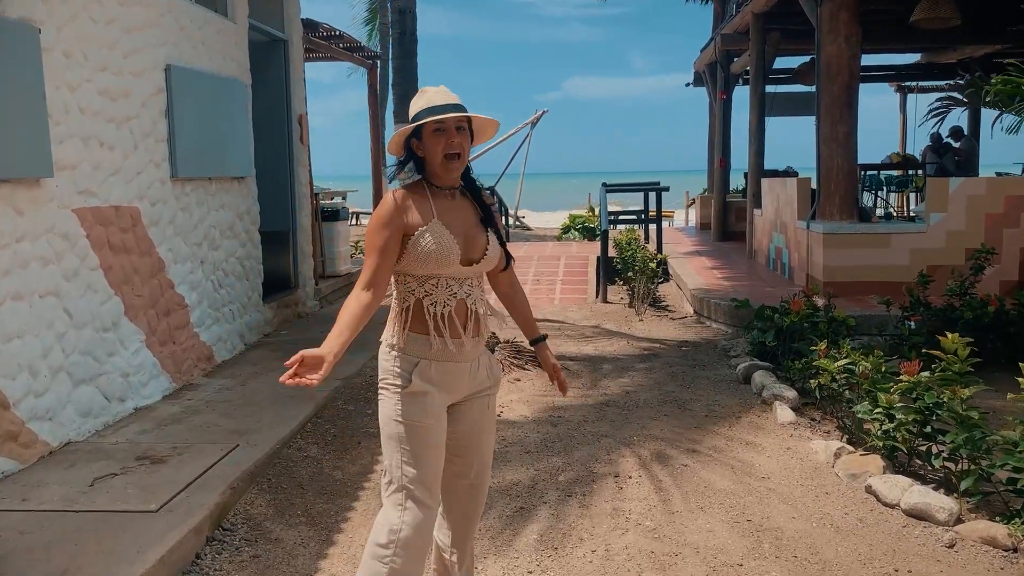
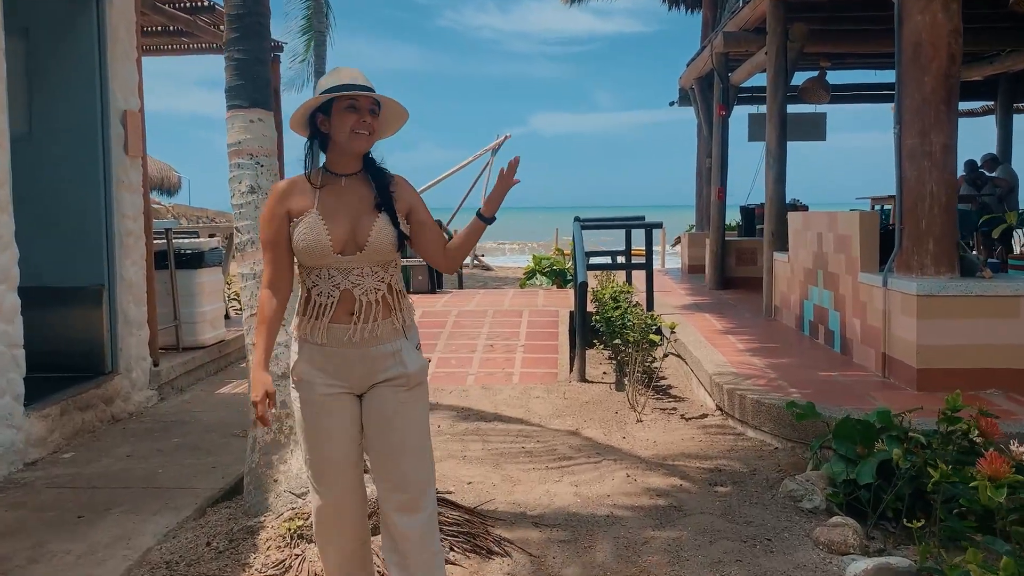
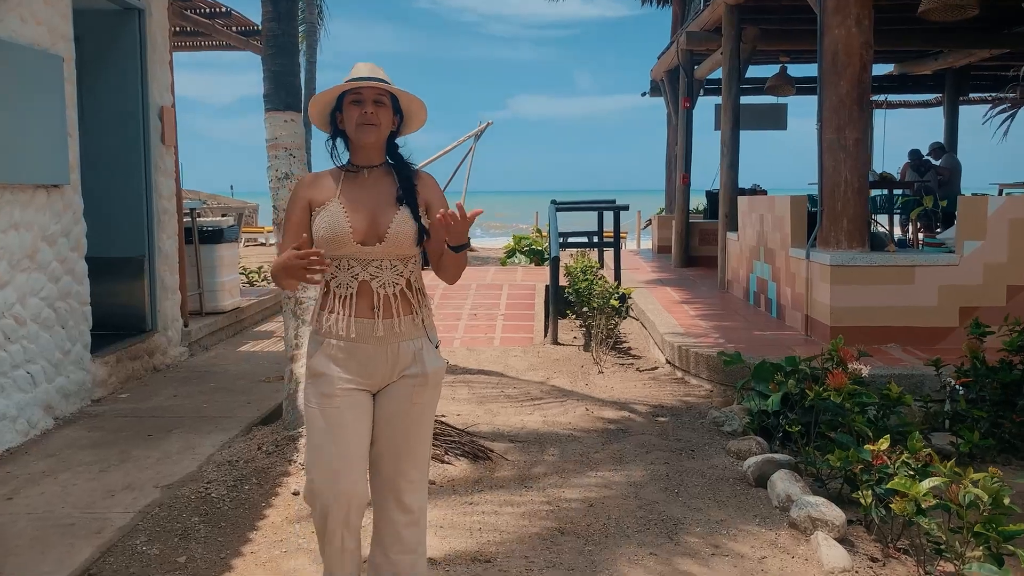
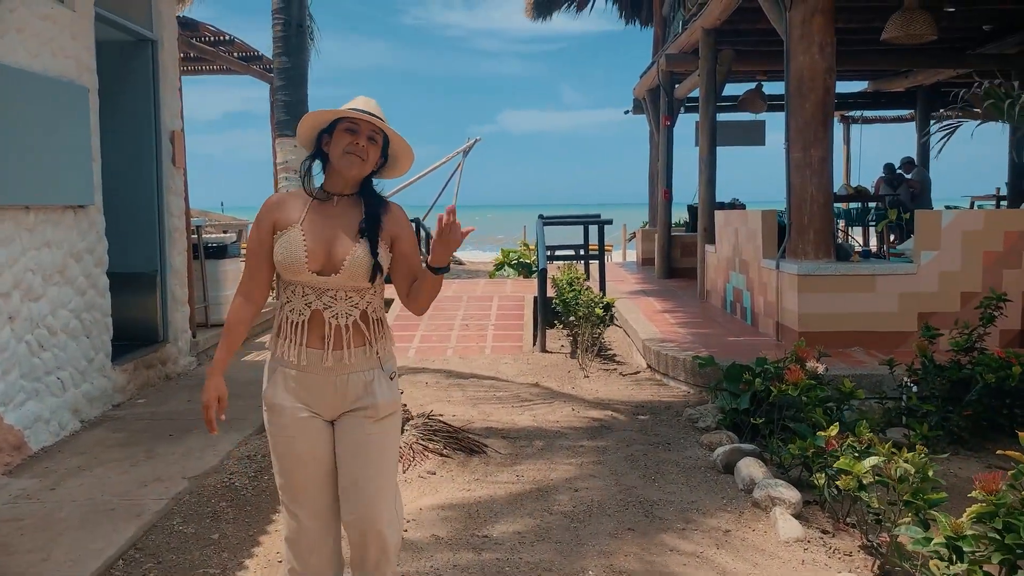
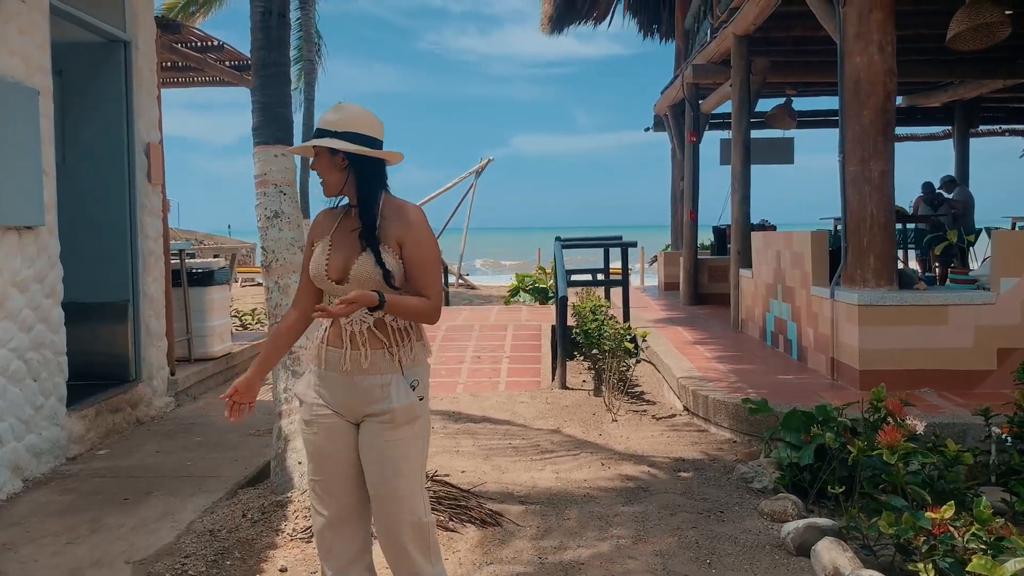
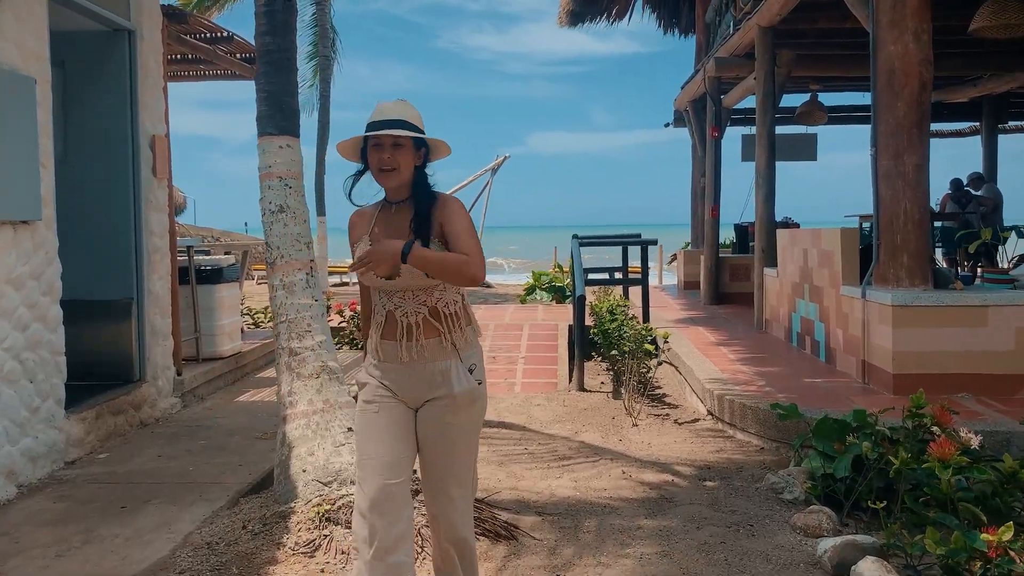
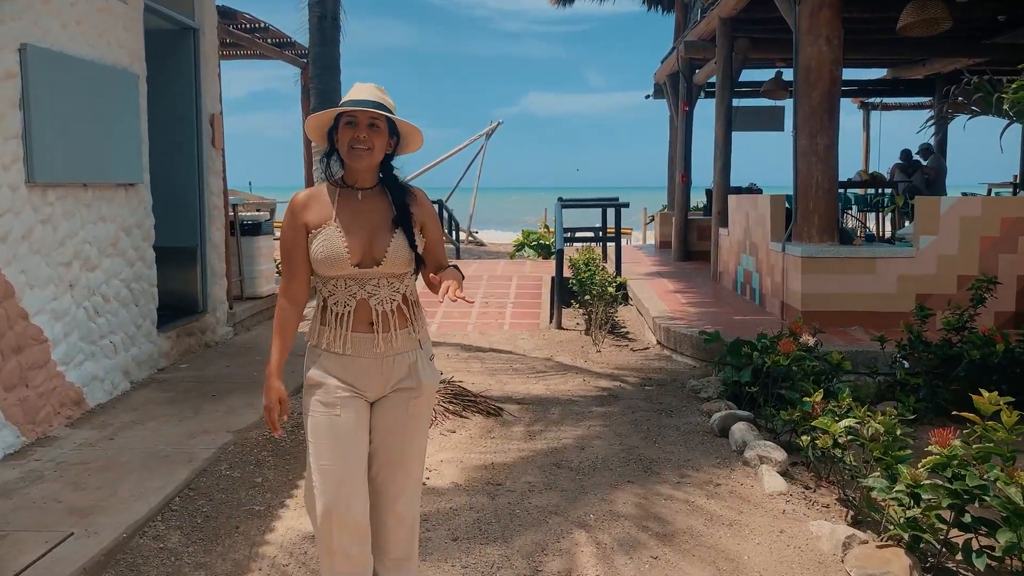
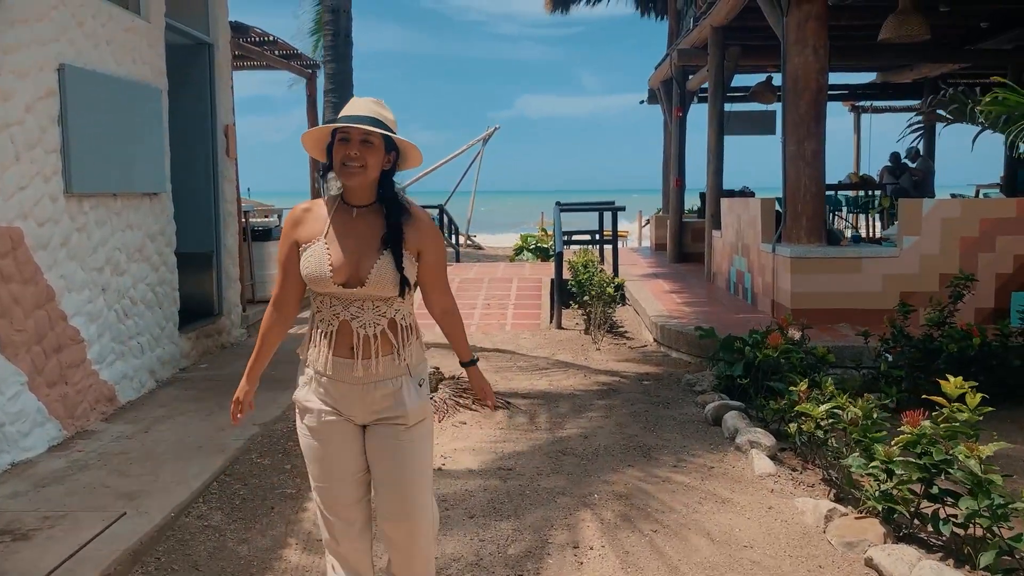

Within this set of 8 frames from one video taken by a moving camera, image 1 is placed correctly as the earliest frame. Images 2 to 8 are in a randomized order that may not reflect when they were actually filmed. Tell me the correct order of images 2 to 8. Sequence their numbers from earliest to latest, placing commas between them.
8, 7, 4, 3, 5, 6, 2
